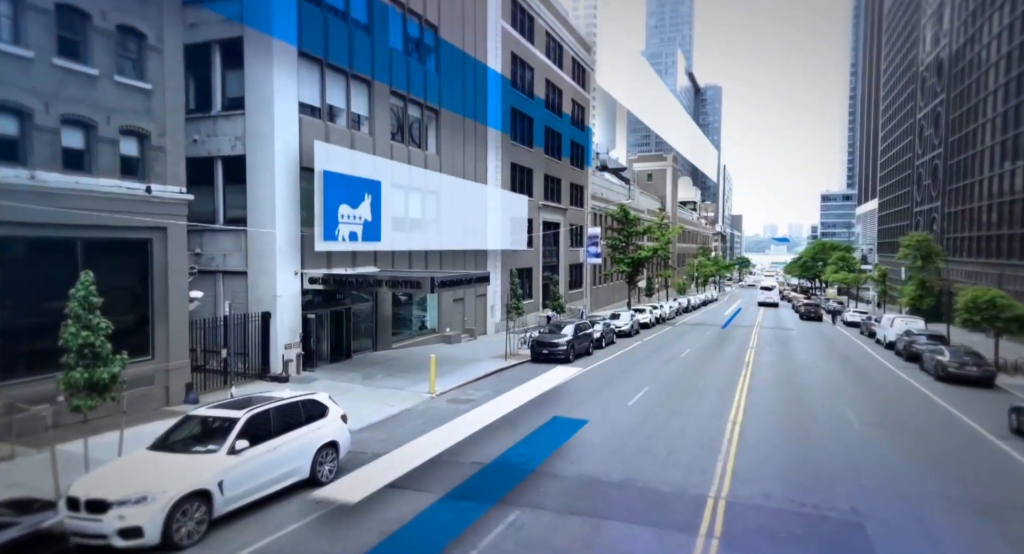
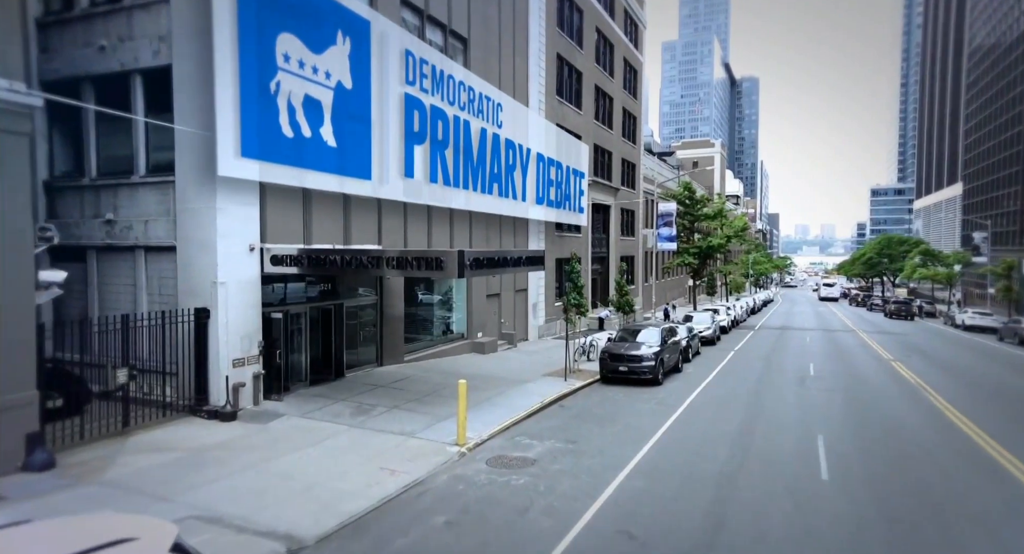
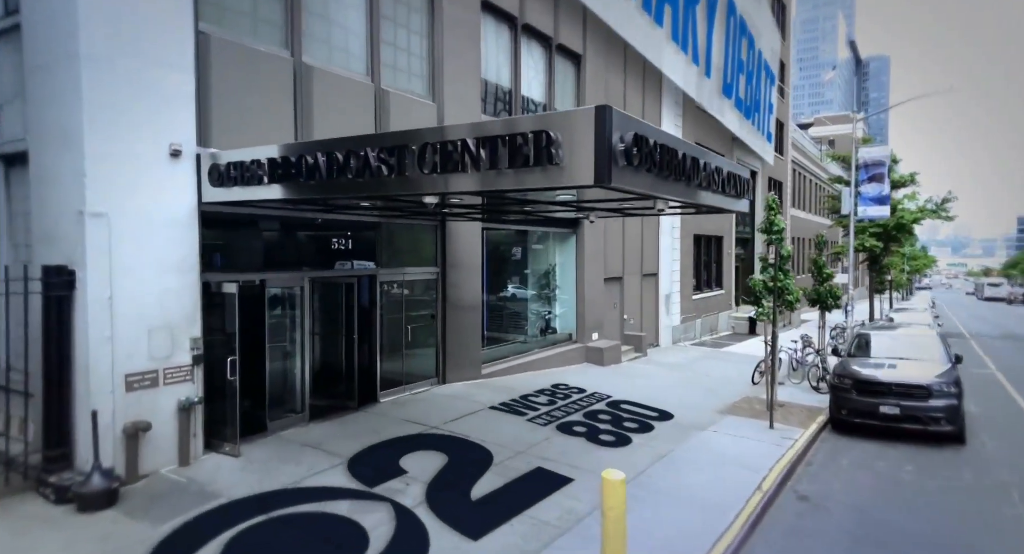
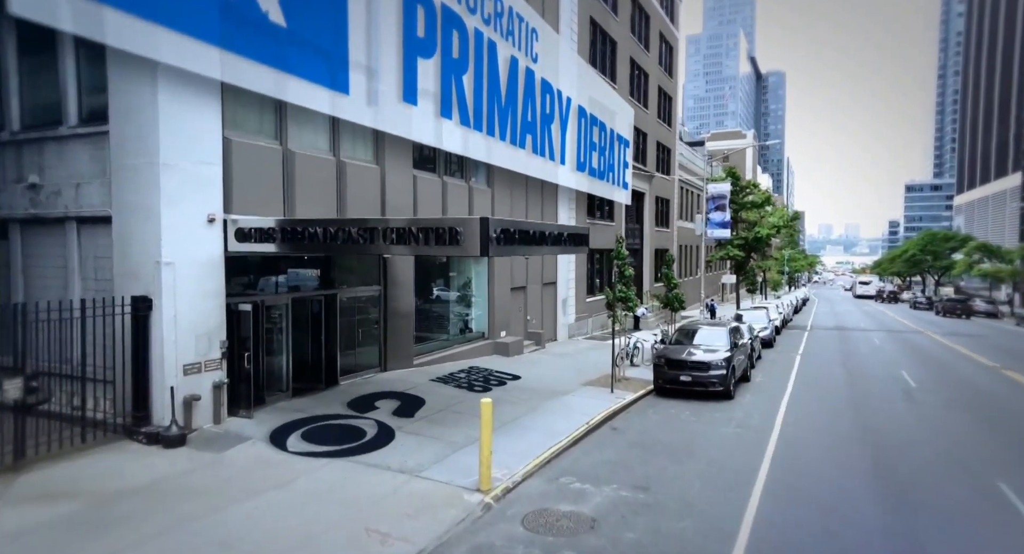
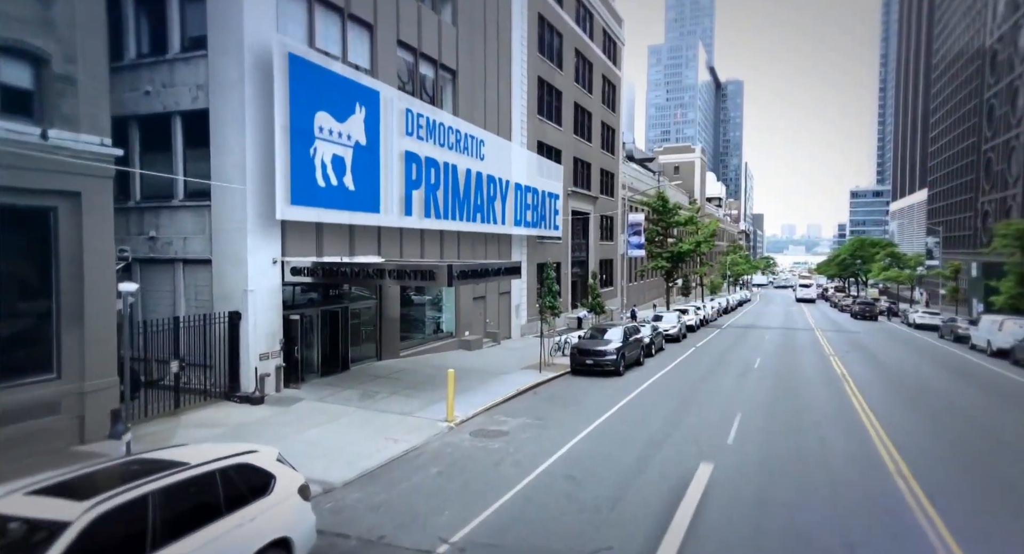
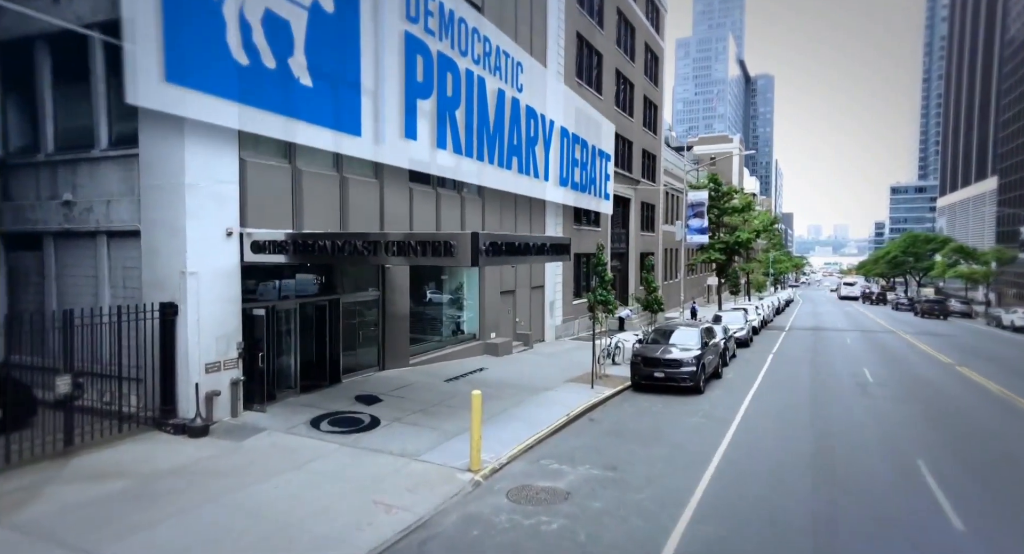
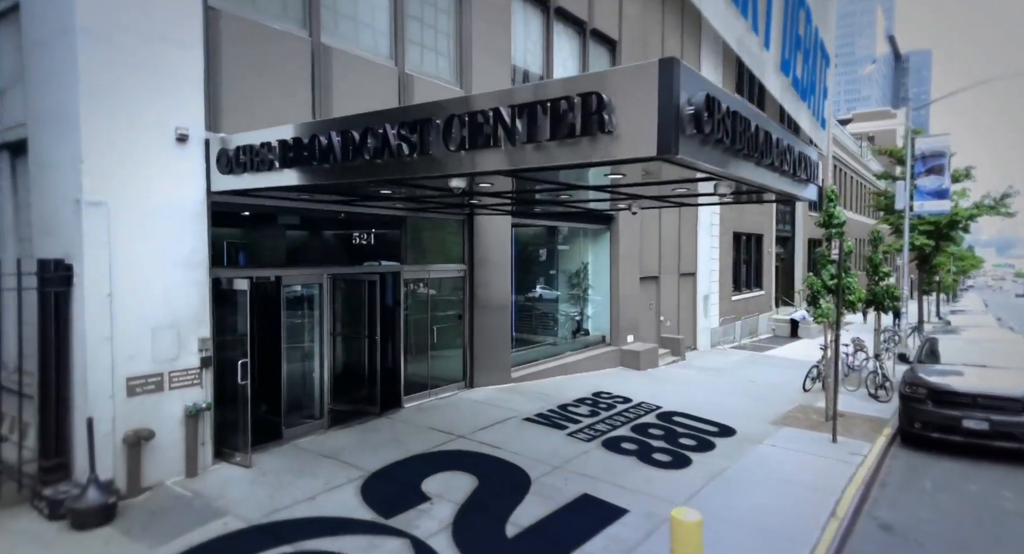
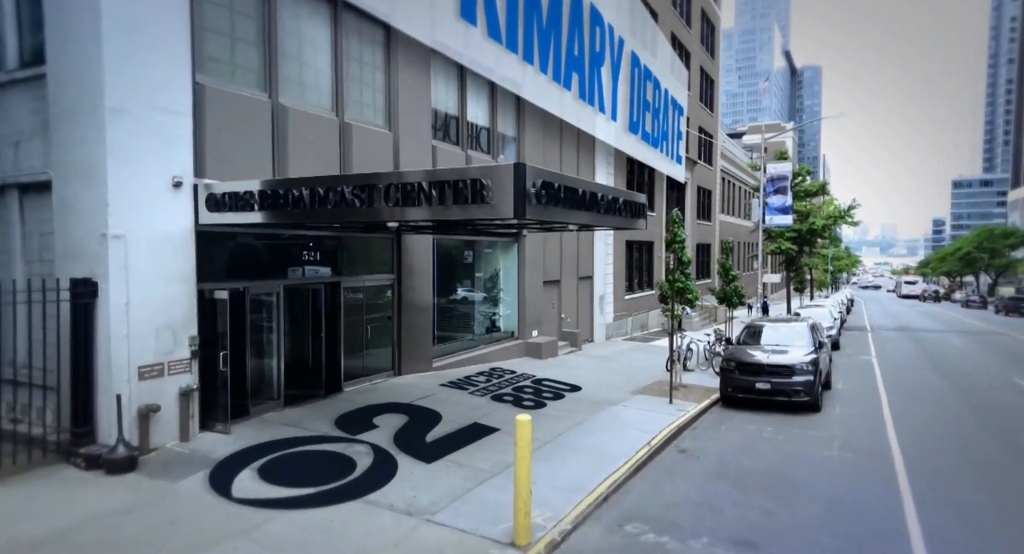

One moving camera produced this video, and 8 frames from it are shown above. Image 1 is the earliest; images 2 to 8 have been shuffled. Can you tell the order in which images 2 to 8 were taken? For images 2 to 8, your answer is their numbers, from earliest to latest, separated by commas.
5, 2, 6, 4, 8, 3, 7
